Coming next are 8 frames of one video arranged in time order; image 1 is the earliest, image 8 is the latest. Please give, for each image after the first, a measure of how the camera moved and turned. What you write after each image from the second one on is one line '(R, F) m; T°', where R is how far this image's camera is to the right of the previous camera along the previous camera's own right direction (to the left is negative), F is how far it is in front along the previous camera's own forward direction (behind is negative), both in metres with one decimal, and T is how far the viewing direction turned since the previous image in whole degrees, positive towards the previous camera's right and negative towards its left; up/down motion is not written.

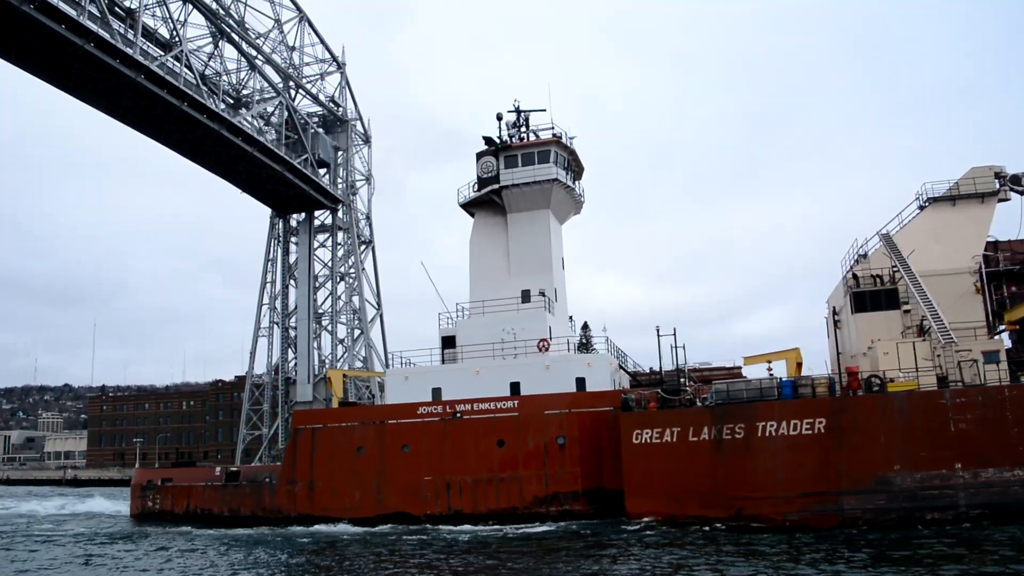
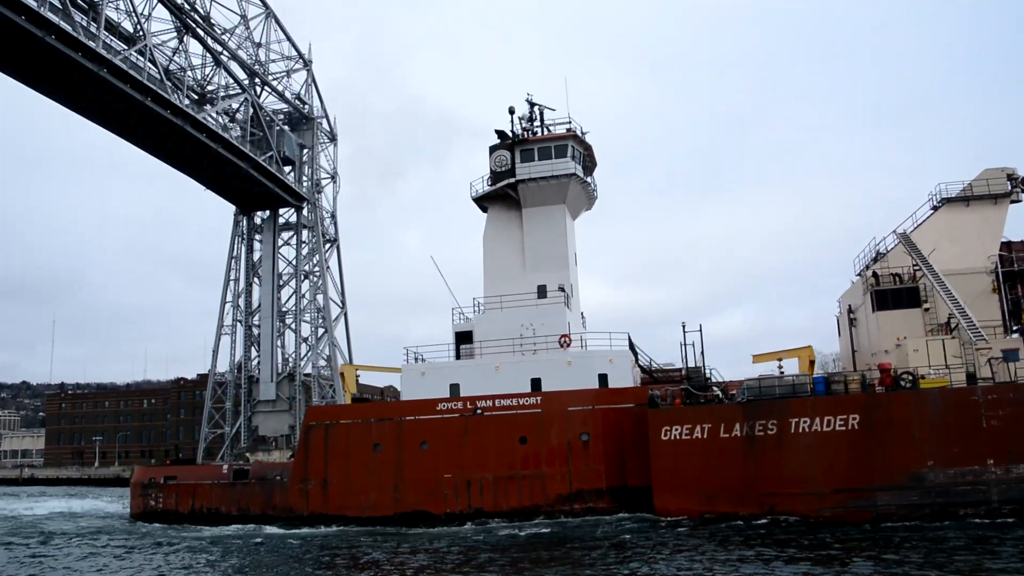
(-1.3, +0.3) m; +2°
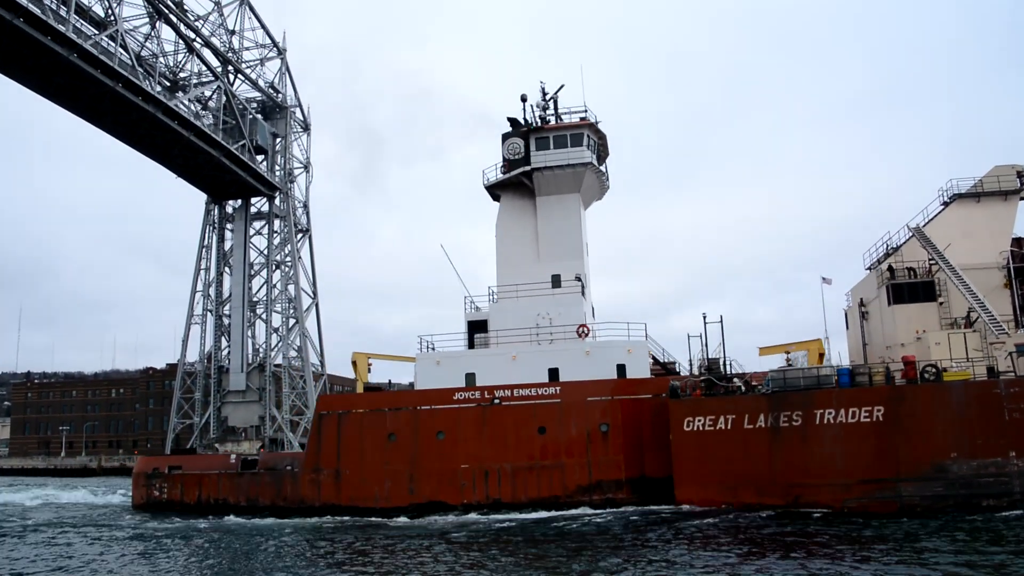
(-1.1, +0.2) m; +2°
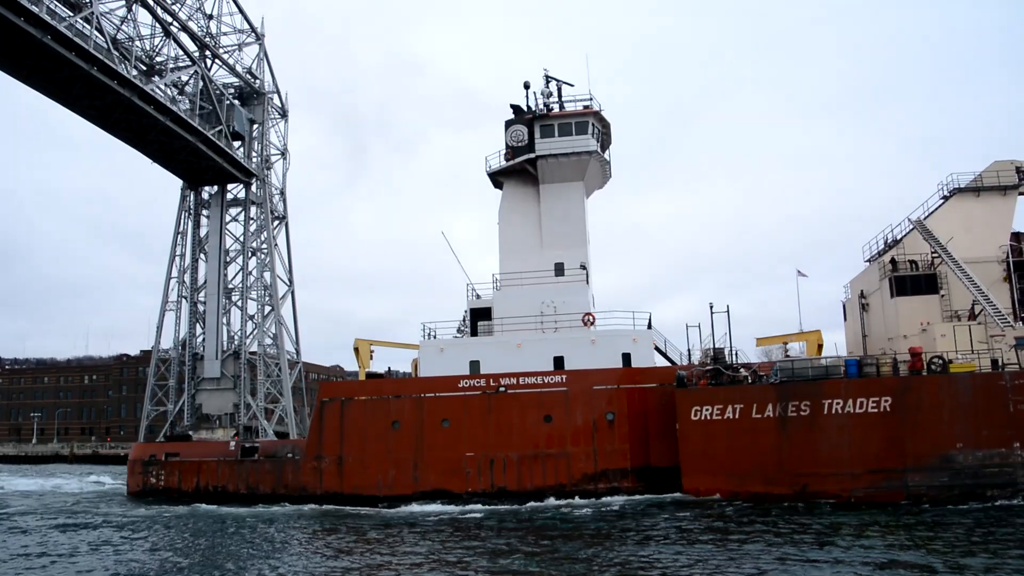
(-0.7, +0.1) m; +2°
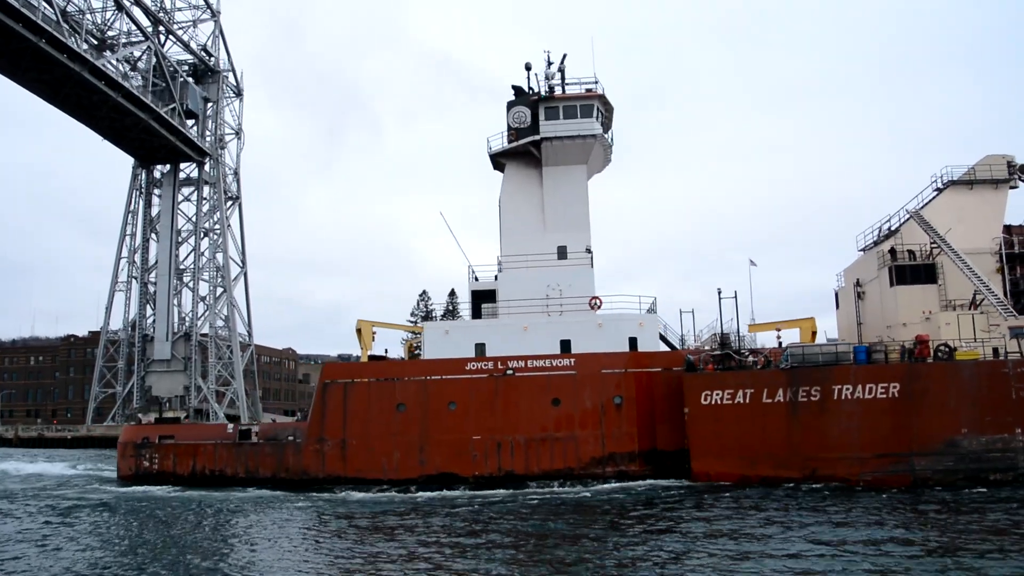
(-1.2, +0.2) m; +3°
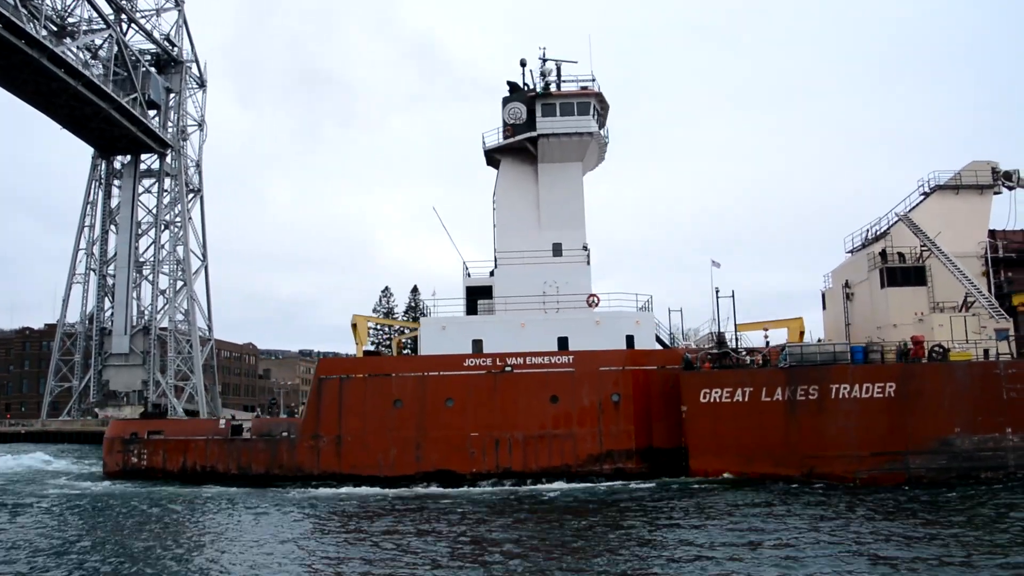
(-0.7, +0.1) m; +2°
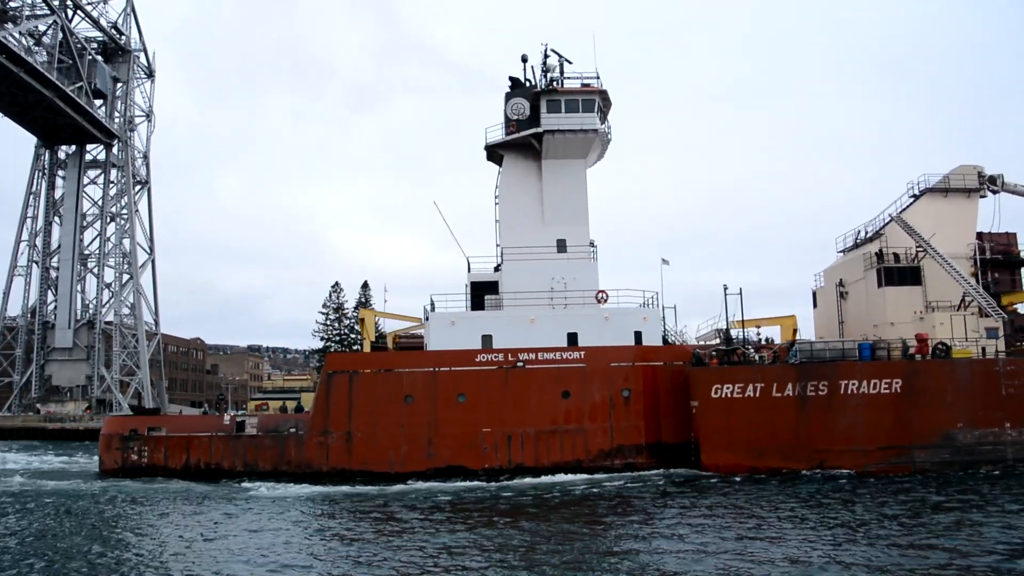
(-1.3, +0.1) m; +3°
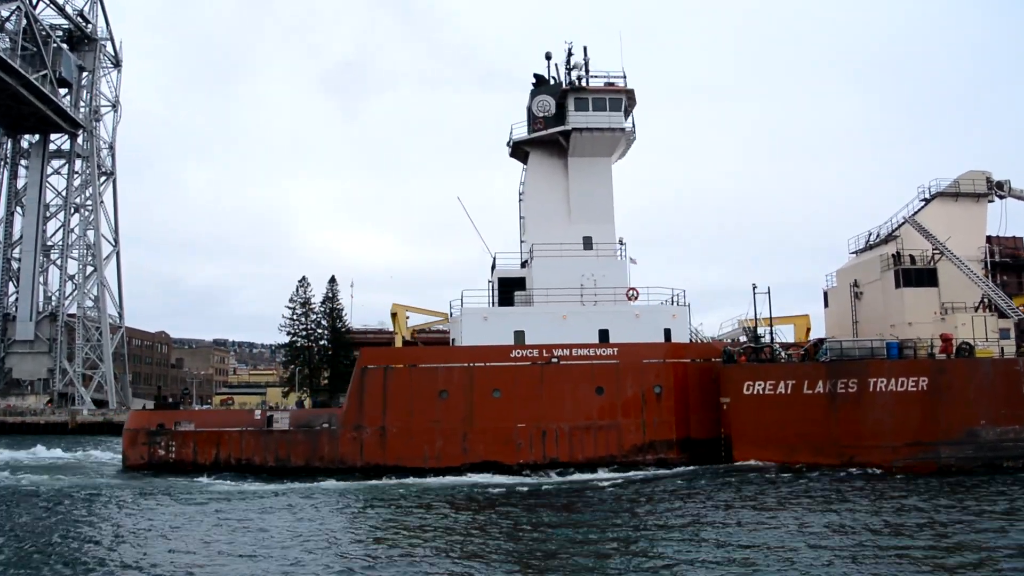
(-1.5, -0.1) m; +2°
